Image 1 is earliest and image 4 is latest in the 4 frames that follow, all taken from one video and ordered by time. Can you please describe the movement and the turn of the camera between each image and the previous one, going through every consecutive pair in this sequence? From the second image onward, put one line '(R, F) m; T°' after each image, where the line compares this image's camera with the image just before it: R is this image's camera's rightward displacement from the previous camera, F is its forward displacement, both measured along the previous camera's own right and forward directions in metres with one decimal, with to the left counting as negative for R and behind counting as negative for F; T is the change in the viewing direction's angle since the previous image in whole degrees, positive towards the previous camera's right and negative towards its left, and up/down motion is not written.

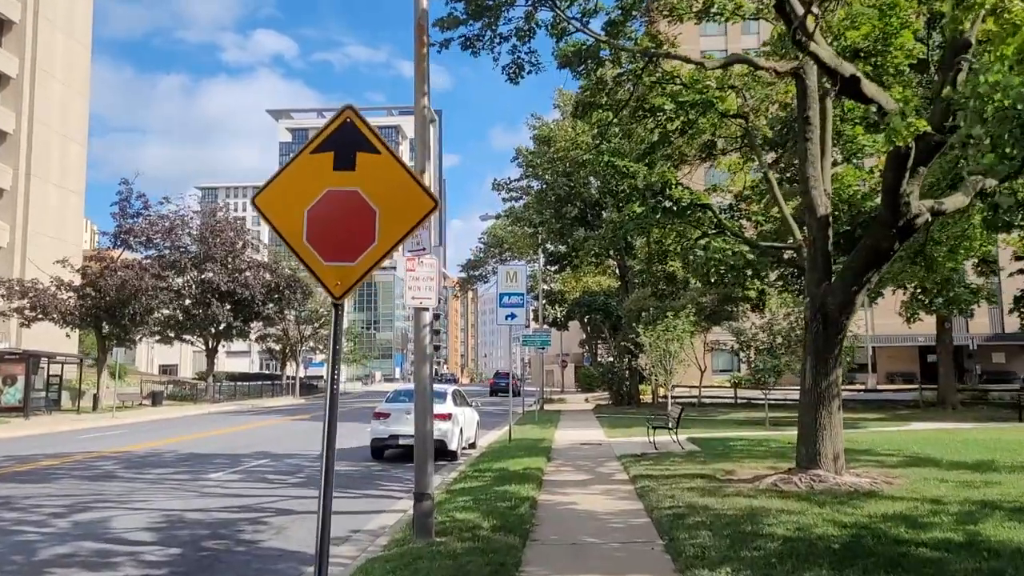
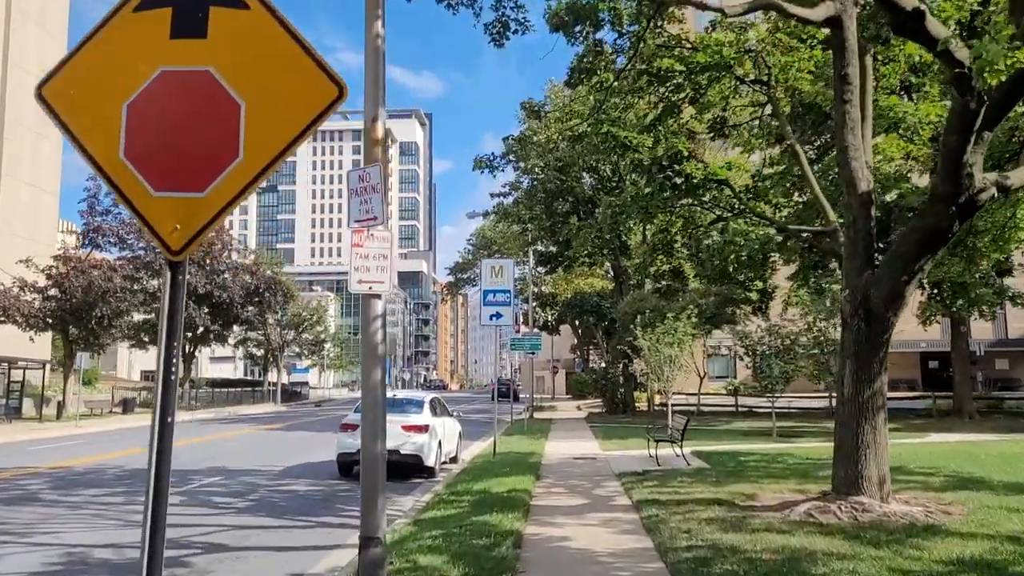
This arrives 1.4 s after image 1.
(+0.1, +2.0) m; +1°
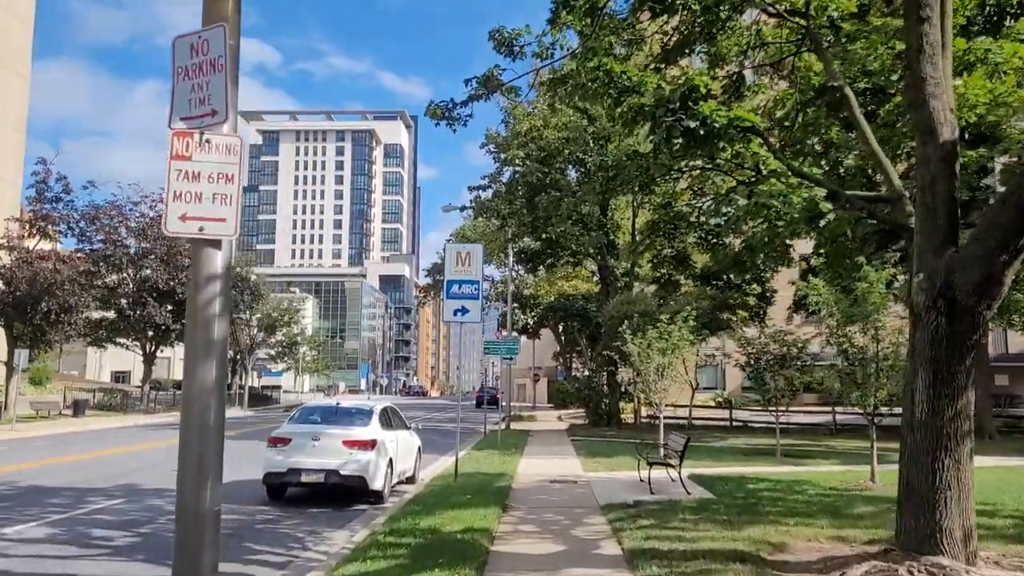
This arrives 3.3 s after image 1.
(+0.3, +2.7) m; +1°
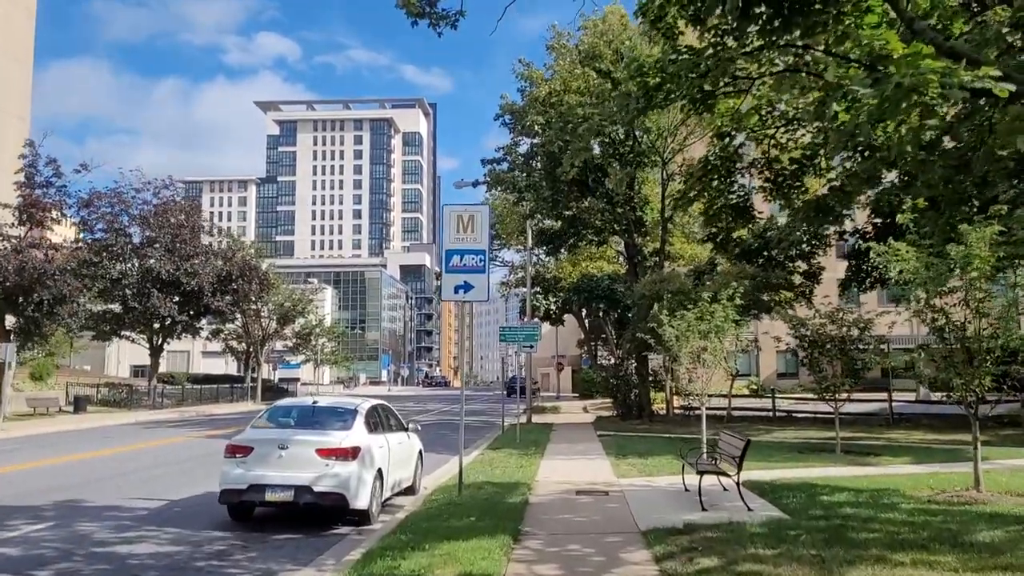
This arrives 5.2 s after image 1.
(+0.1, +2.6) m; -2°
